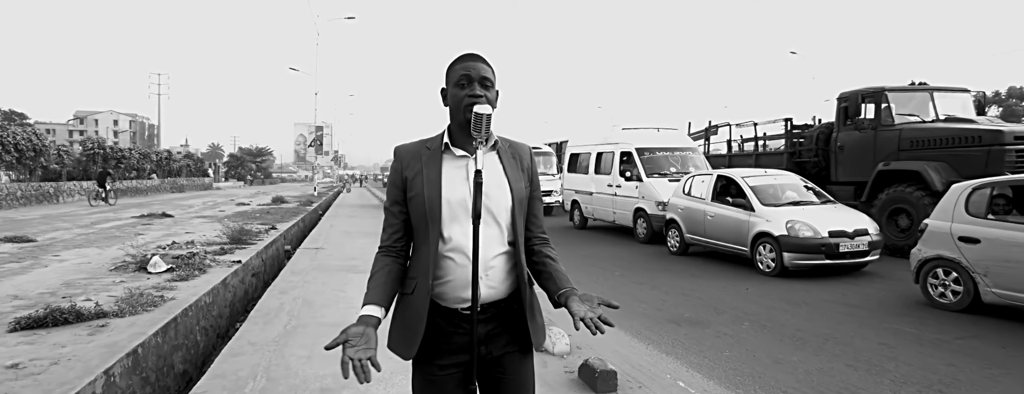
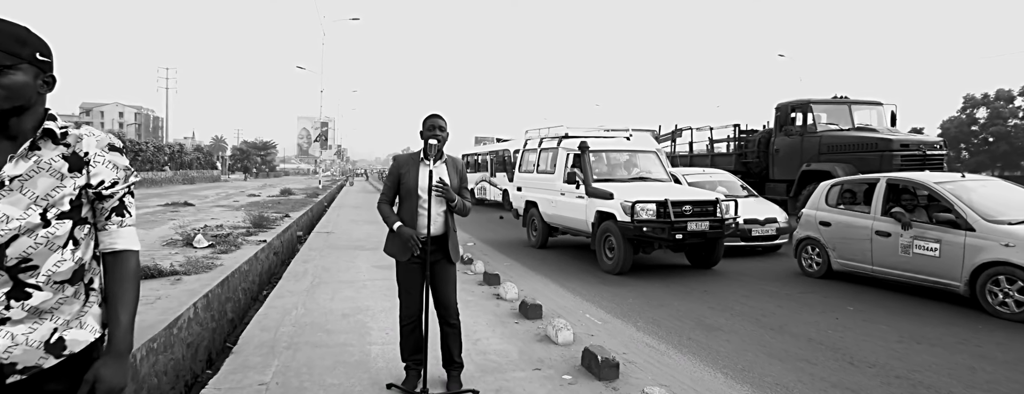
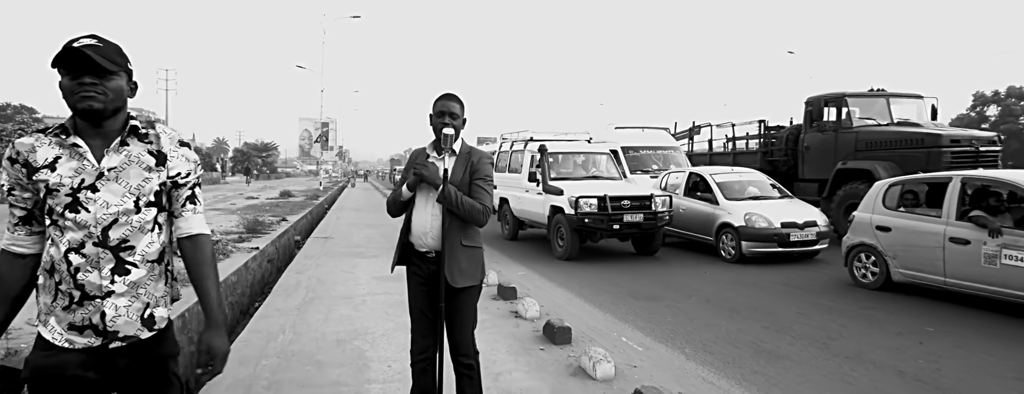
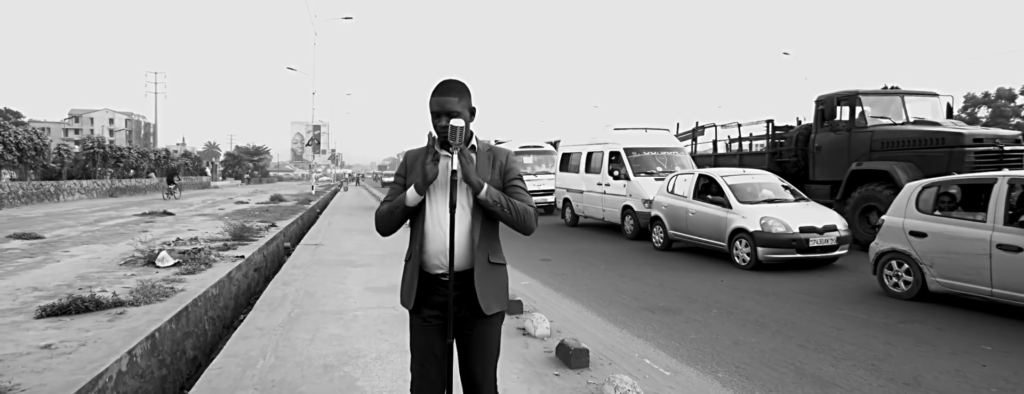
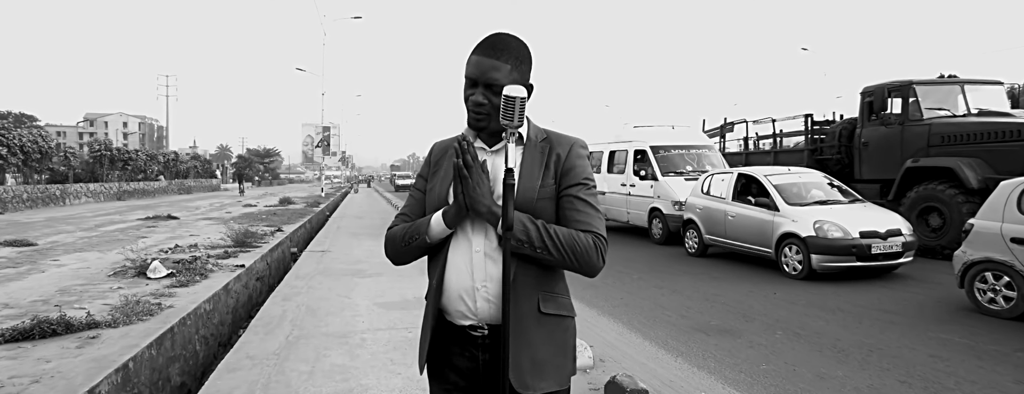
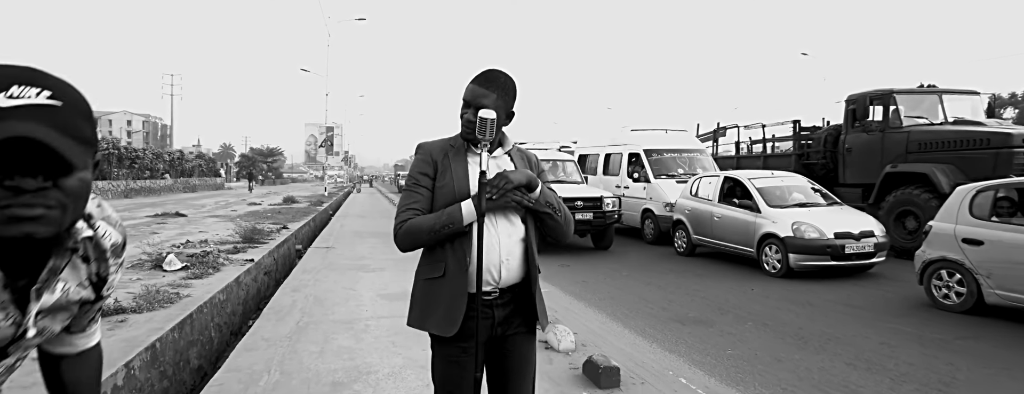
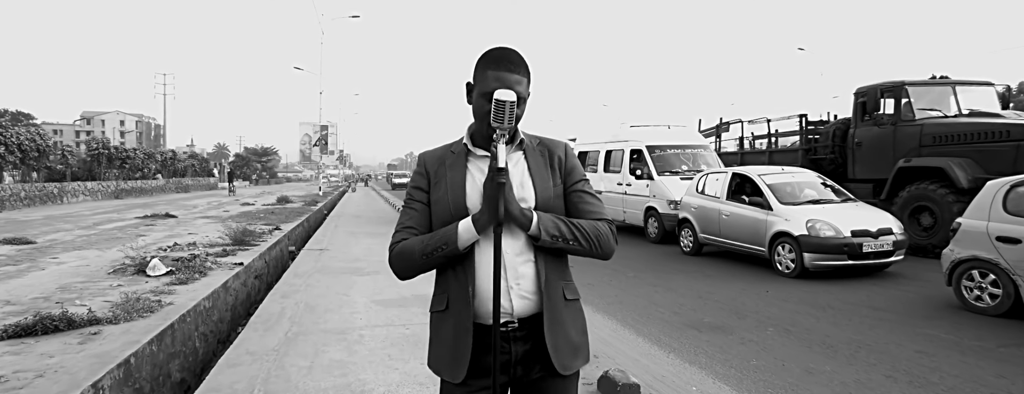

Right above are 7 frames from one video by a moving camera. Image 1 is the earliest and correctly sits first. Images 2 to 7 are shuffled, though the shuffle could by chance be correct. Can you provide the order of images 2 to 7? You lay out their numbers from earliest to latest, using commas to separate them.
4, 7, 5, 6, 3, 2
